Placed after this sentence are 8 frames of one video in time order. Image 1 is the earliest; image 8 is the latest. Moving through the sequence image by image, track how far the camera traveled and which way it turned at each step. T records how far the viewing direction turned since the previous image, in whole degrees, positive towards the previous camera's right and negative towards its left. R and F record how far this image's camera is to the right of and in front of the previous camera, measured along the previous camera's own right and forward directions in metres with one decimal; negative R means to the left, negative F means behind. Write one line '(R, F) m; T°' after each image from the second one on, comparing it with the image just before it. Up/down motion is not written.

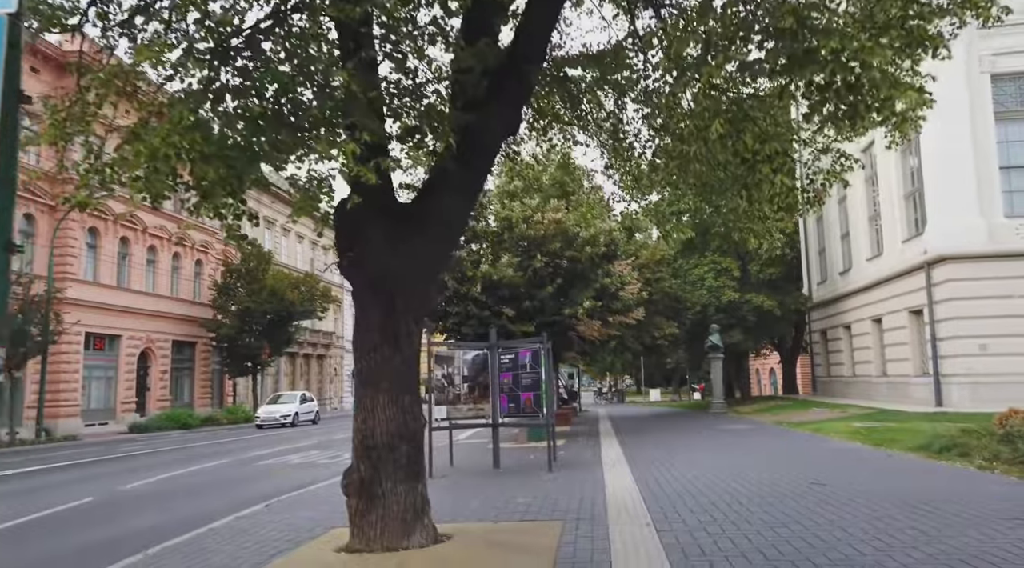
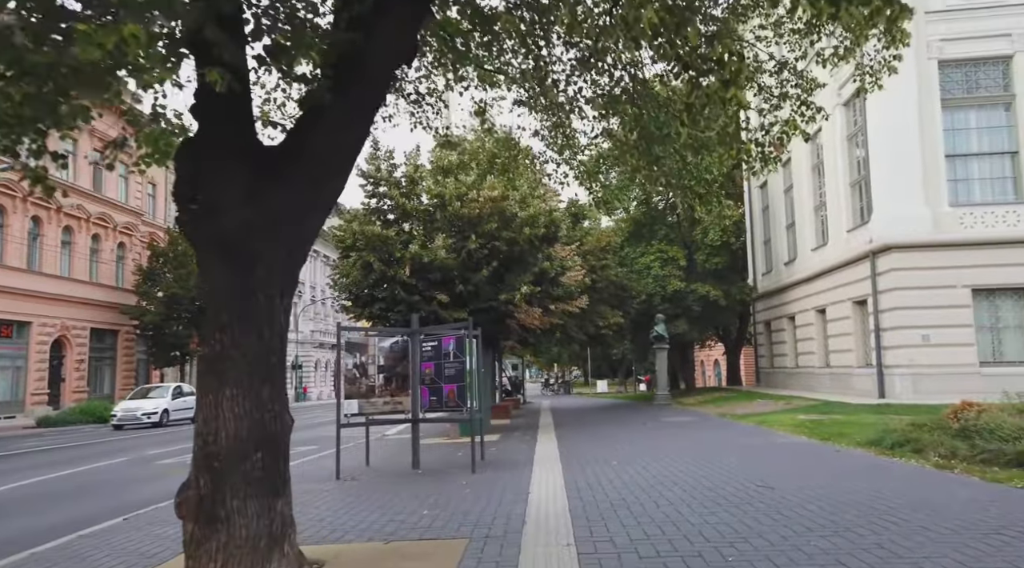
(+0.4, +1.1) m; +4°
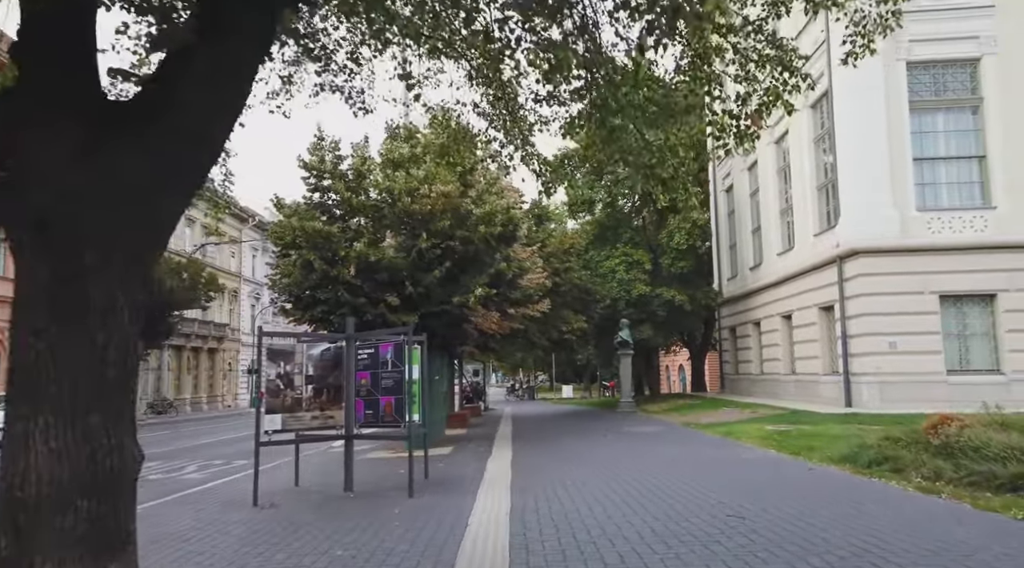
(+0.3, +1.0) m; +3°
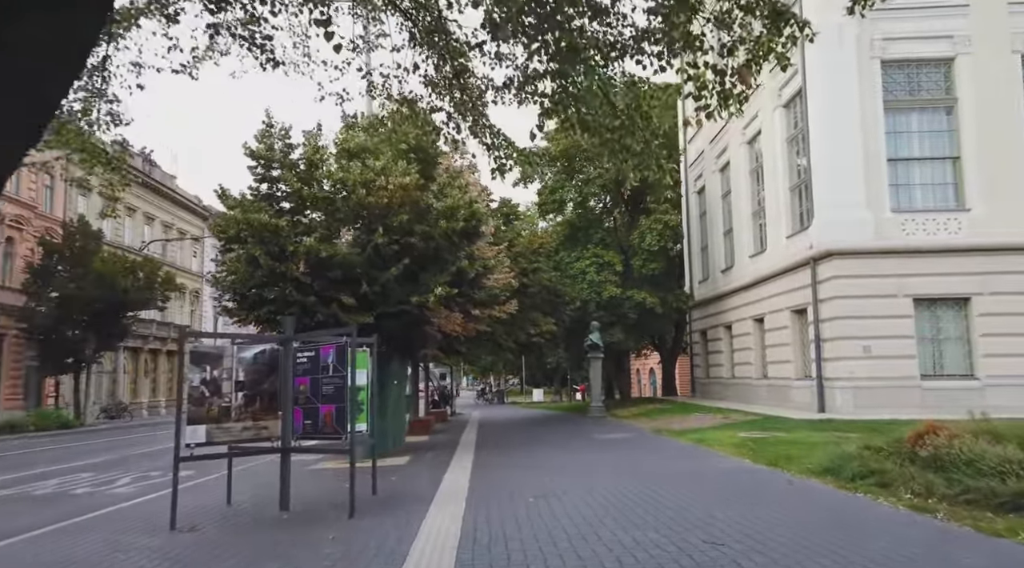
(+0.2, +0.8) m; +2°
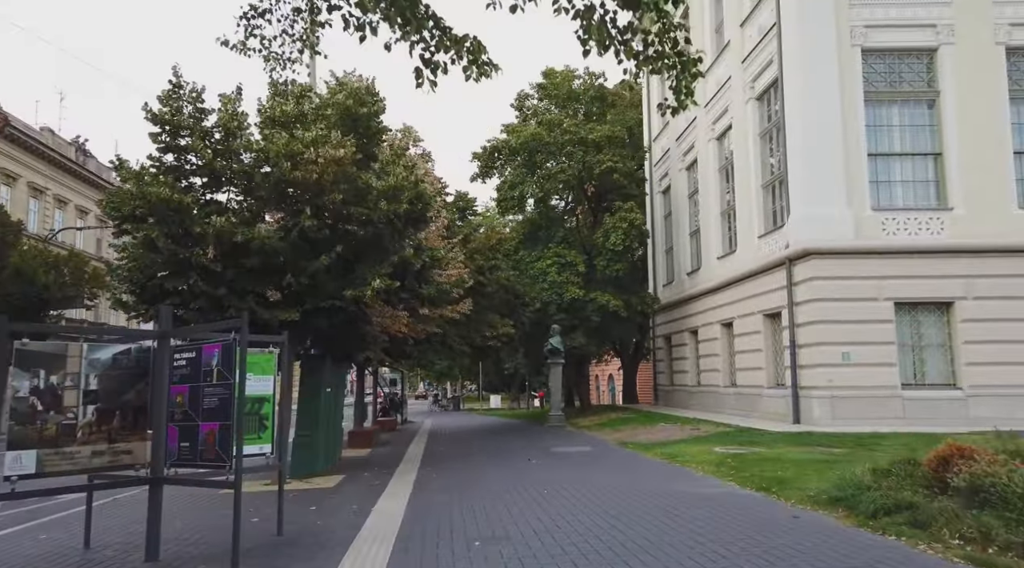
(+0.1, +1.8) m; +3°
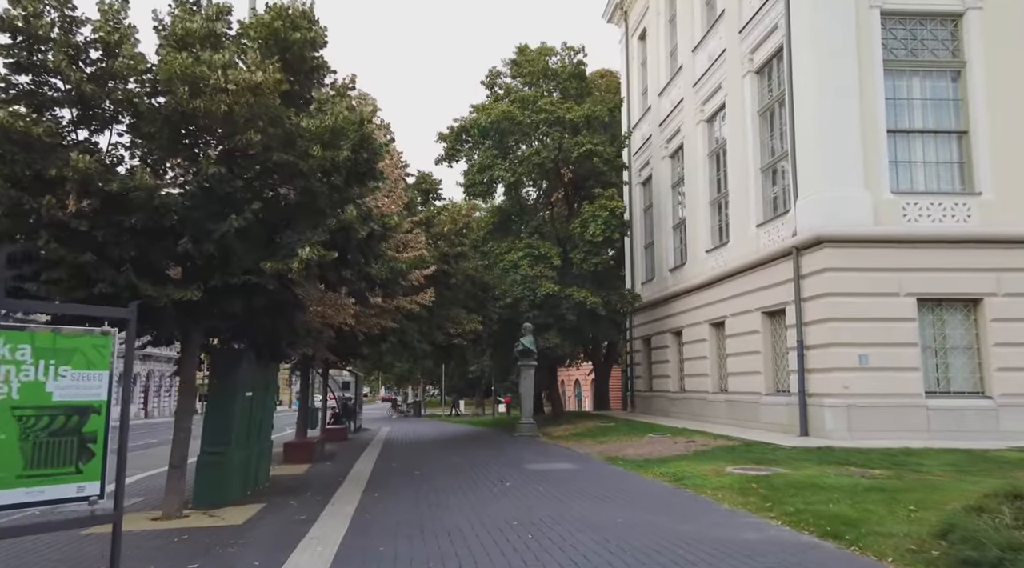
(-0.1, +2.7) m; +3°
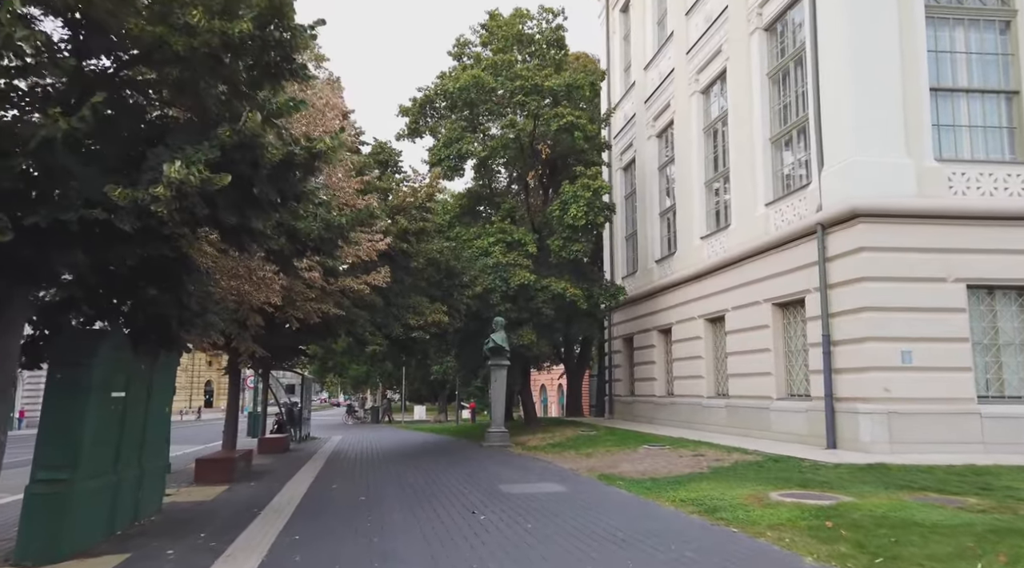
(-0.2, +3.0) m; +3°
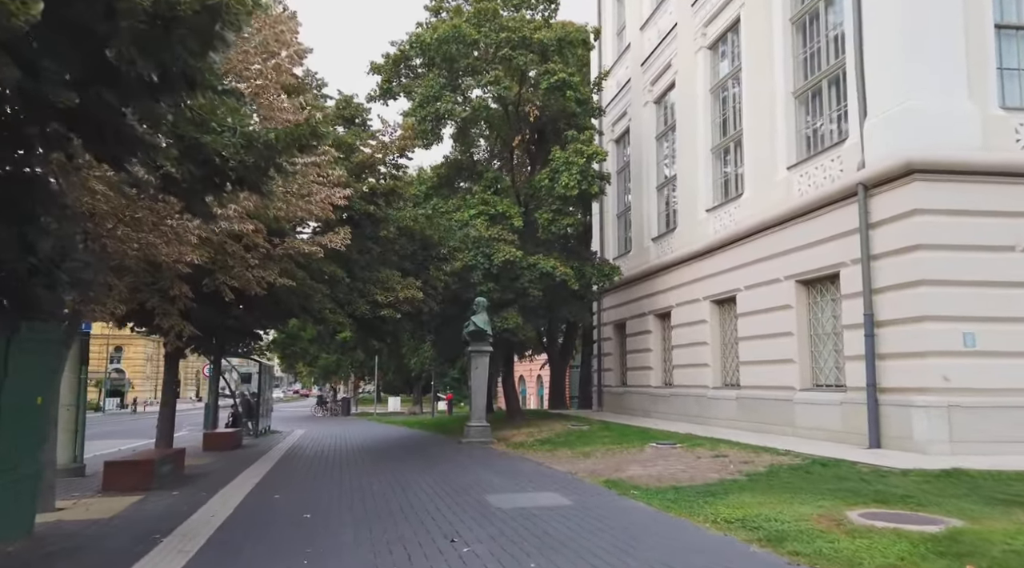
(-0.2, +2.4) m; +2°
